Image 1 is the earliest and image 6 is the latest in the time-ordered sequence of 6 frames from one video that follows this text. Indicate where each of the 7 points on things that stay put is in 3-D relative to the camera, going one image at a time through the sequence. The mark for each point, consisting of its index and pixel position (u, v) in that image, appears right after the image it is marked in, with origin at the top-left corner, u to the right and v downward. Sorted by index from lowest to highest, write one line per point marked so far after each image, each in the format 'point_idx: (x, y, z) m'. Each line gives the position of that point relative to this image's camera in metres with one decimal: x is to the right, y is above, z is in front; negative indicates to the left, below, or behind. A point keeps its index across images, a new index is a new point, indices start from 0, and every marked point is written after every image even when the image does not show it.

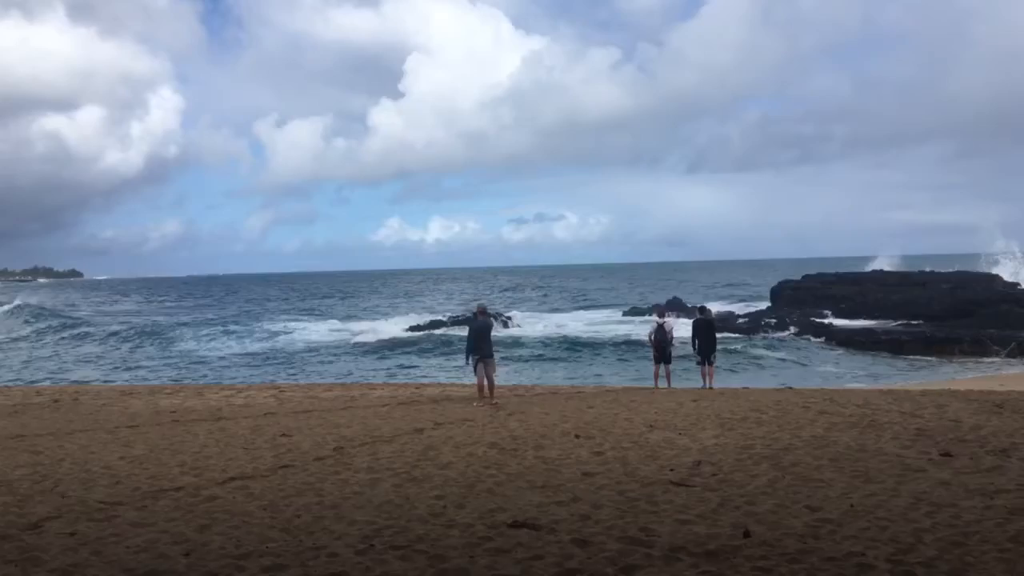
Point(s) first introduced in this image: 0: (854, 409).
0: (+4.7, -1.7, +10.7) m
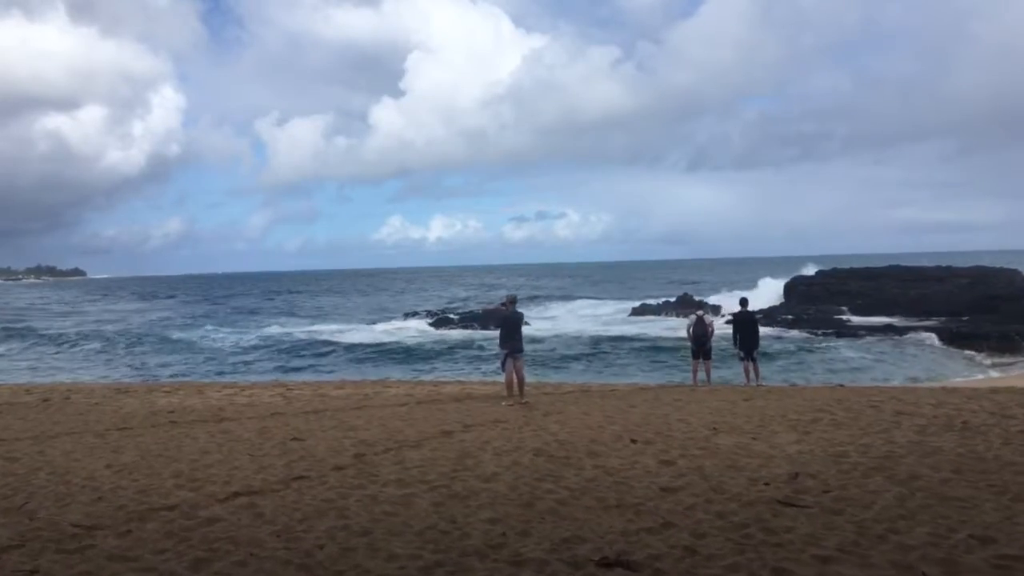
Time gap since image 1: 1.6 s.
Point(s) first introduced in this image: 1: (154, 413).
0: (+5.2, -1.5, +9.6) m
1: (-5.3, -1.9, +11.5) m
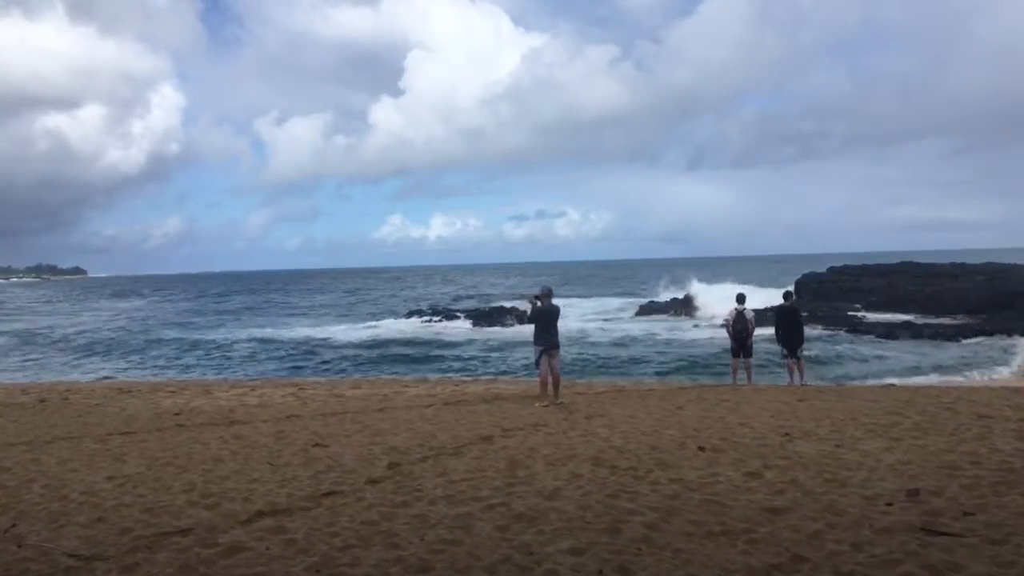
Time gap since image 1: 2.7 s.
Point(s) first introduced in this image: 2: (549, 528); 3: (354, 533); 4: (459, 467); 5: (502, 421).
0: (+5.6, -1.4, +8.7) m
1: (-4.8, -1.7, +10.7) m
2: (+0.2, -1.4, +4.4) m
3: (-0.9, -1.4, +4.5) m
4: (-0.4, -1.4, +6.3) m
5: (-0.1, -1.5, +8.9) m
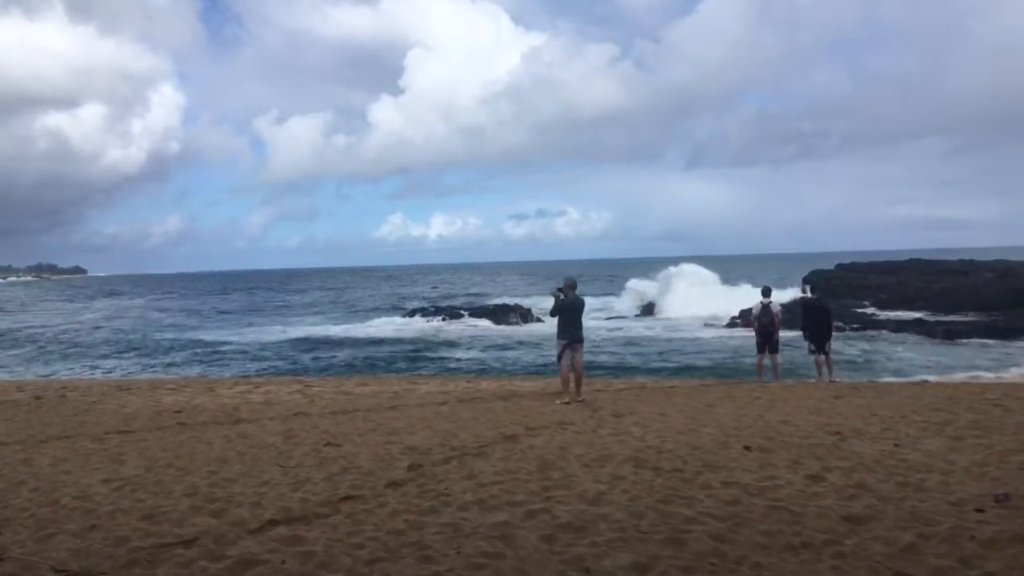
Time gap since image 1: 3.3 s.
0: (+5.9, -1.3, +8.2) m
1: (-4.6, -1.6, +10.2) m
2: (+0.4, -1.3, +3.9) m
3: (-0.7, -1.3, +3.9) m
4: (-0.2, -1.3, +5.8) m
5: (+0.1, -1.4, +8.3) m
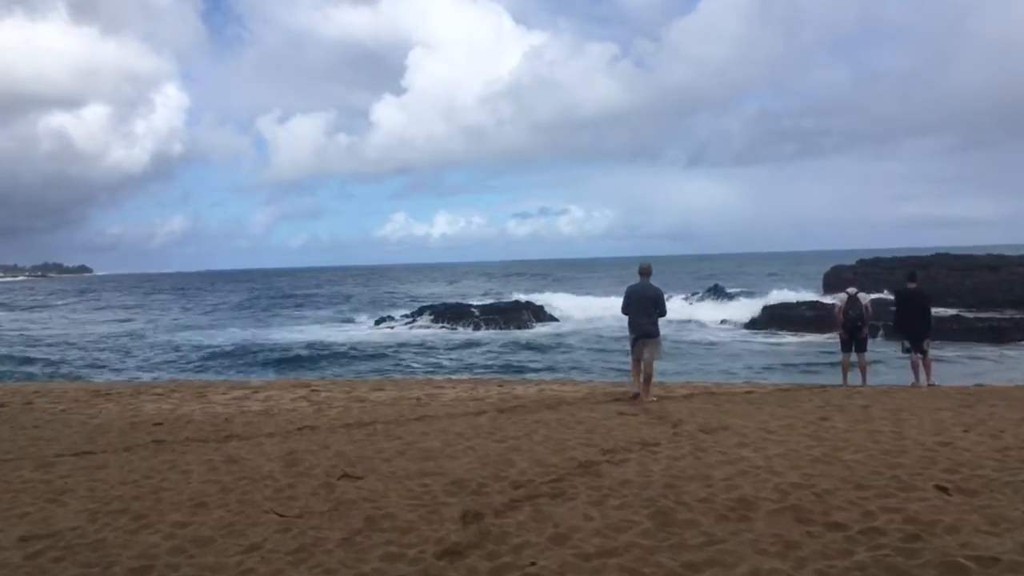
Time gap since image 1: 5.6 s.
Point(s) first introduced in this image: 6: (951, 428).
0: (+6.4, -1.1, +6.3) m
1: (-4.1, -1.5, +8.4) m
2: (+1.0, -1.1, +2.1) m
3: (-0.2, -1.2, +2.1) m
4: (+0.3, -1.2, +3.9) m
5: (+0.7, -1.2, +6.5) m
6: (+3.6, -1.2, +6.5) m
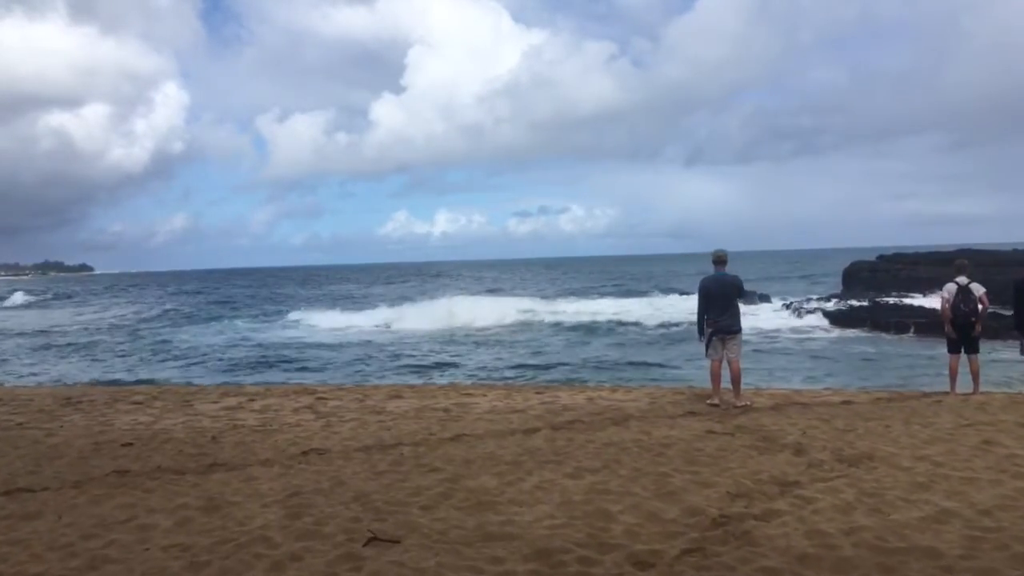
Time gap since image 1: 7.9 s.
0: (+6.9, -1.0, +4.7) m
1: (-3.6, -1.4, +6.7) m
2: (+1.5, -1.0, +0.4) m
3: (+0.3, -1.1, +0.4) m
4: (+0.8, -1.1, +2.3) m
5: (+1.2, -1.1, +4.8) m
6: (+4.1, -1.0, +4.8) m
